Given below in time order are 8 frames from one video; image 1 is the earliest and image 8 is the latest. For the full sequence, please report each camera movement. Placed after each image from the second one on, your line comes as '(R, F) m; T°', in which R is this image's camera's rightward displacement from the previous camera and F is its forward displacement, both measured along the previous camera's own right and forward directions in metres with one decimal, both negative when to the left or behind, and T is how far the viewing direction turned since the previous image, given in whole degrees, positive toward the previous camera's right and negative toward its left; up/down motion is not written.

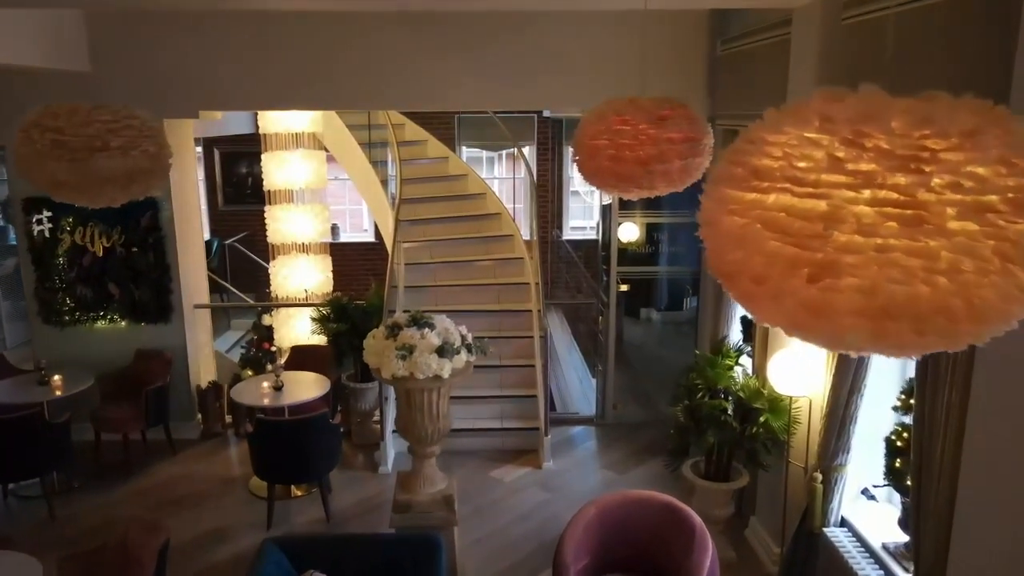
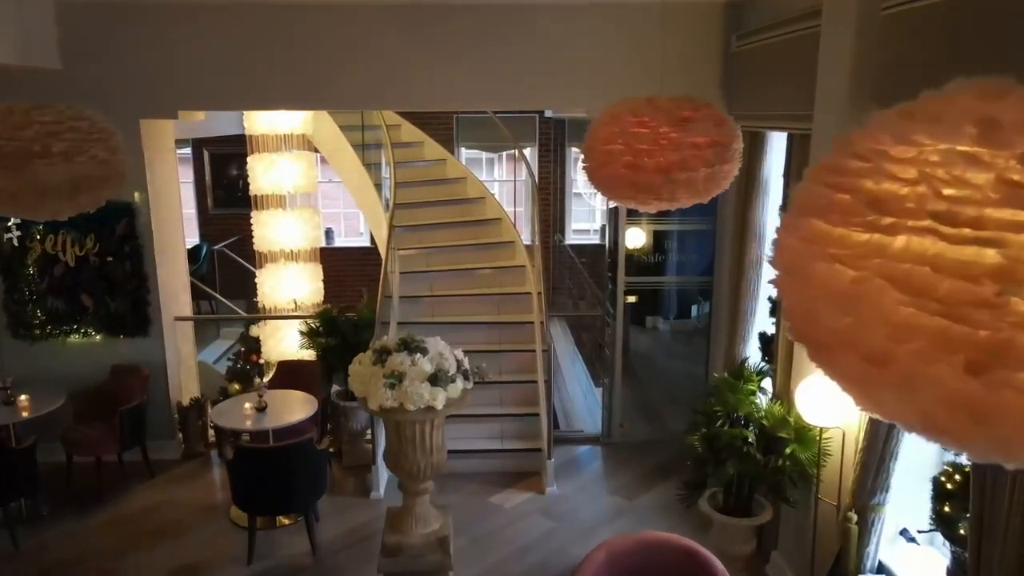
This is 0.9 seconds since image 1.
(0.0, +0.4) m; 0°
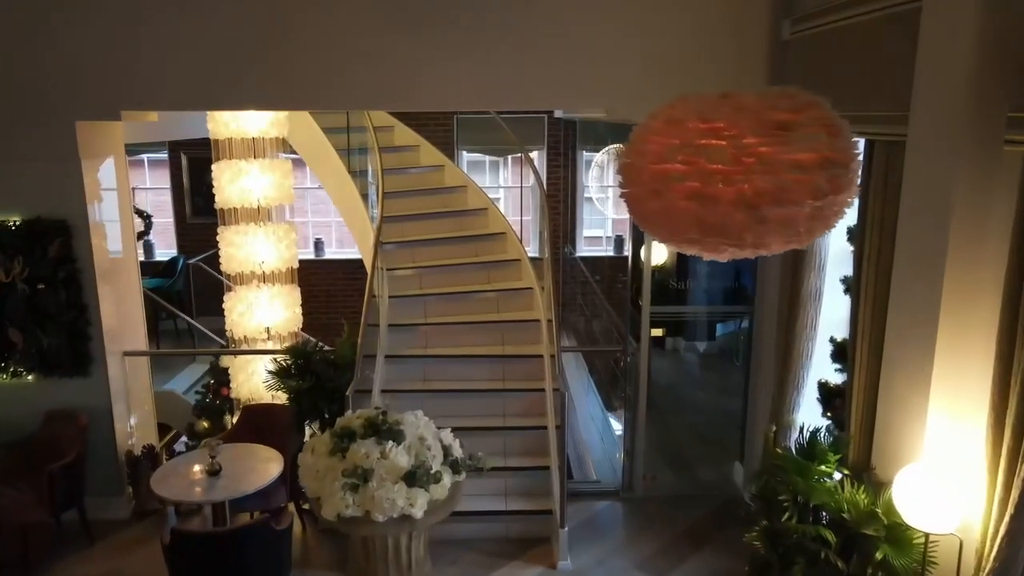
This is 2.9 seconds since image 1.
(0.0, +0.9) m; 0°
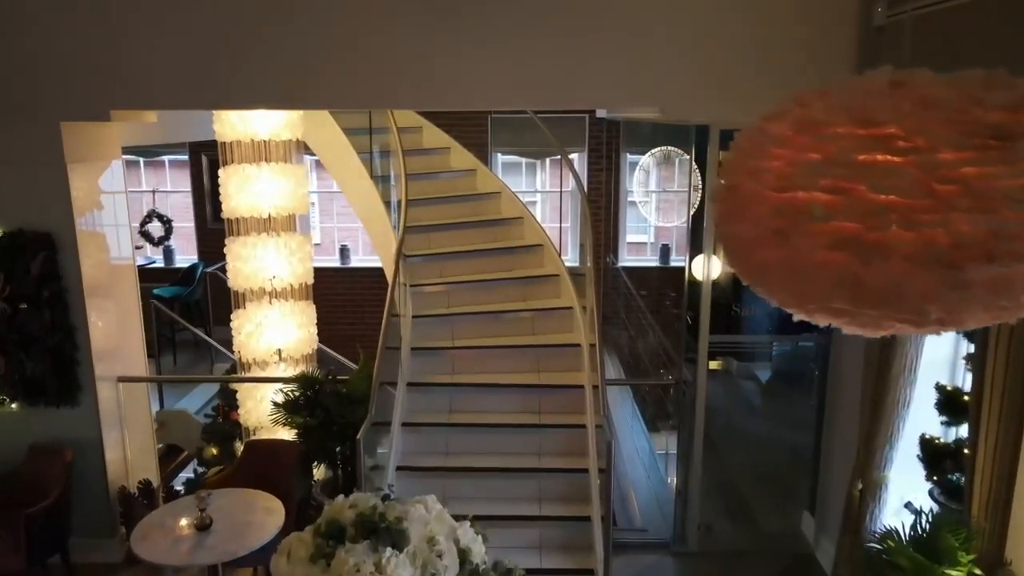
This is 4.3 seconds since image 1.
(0.0, +0.7) m; -3°
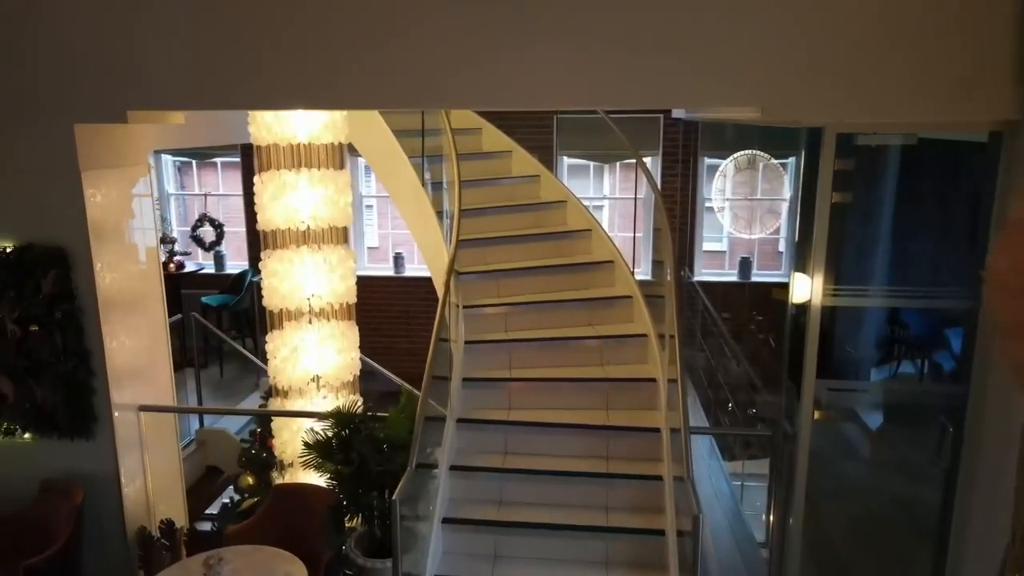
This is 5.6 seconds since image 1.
(0.0, +0.7) m; -5°
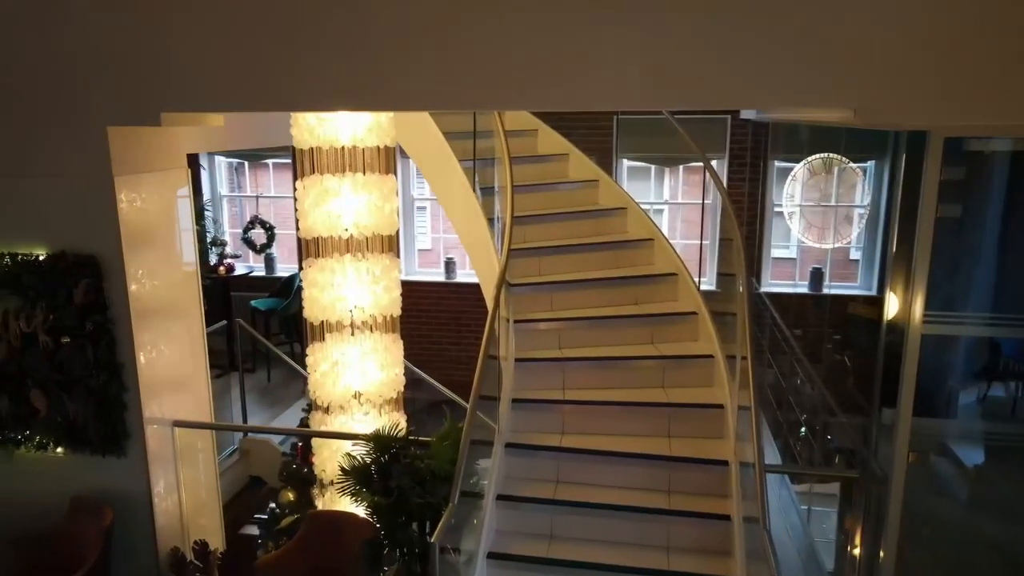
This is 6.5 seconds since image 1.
(0.0, +0.3) m; -4°
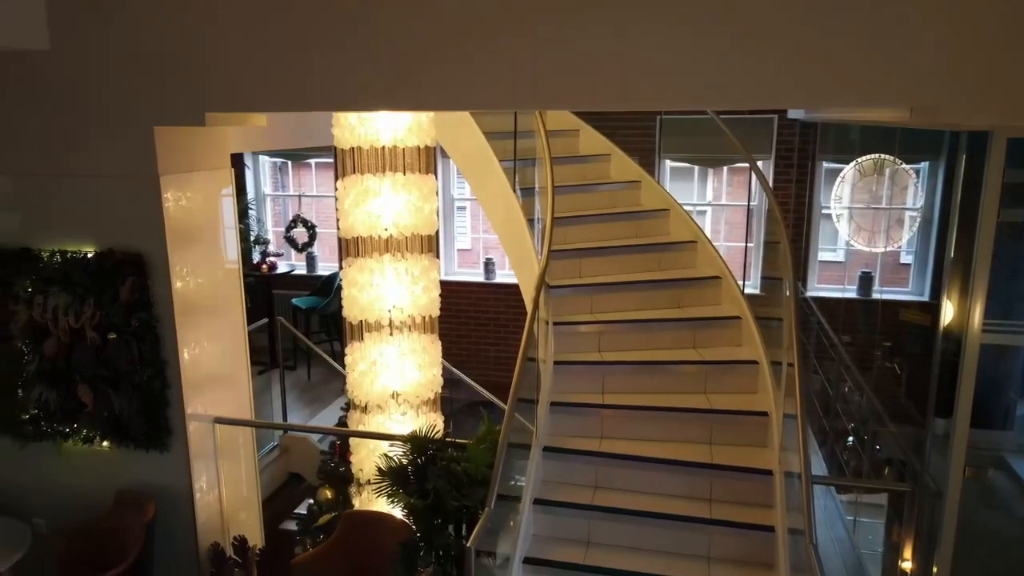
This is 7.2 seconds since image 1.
(0.0, 0.0) m; -3°
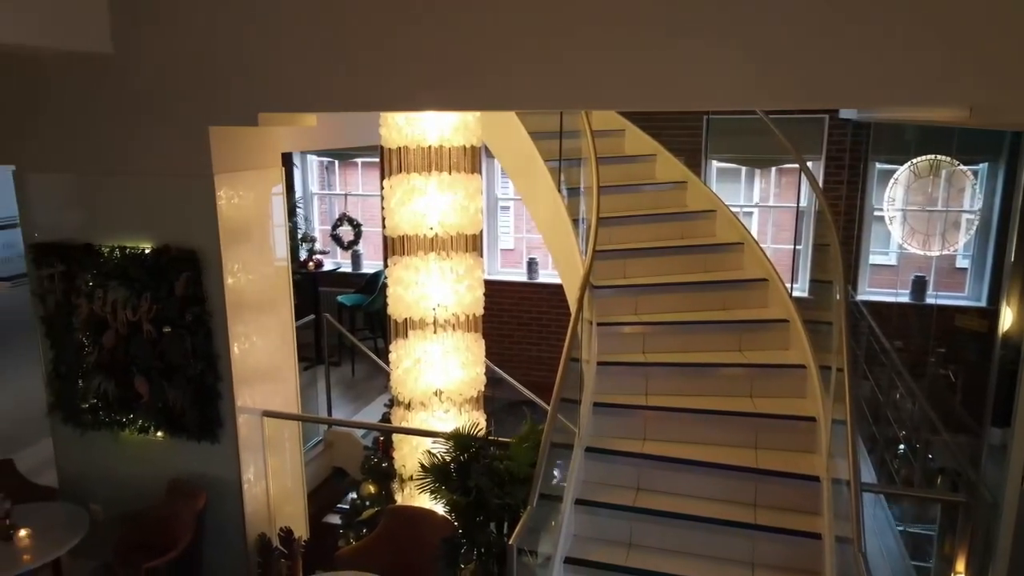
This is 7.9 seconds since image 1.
(0.0, 0.0) m; -3°
